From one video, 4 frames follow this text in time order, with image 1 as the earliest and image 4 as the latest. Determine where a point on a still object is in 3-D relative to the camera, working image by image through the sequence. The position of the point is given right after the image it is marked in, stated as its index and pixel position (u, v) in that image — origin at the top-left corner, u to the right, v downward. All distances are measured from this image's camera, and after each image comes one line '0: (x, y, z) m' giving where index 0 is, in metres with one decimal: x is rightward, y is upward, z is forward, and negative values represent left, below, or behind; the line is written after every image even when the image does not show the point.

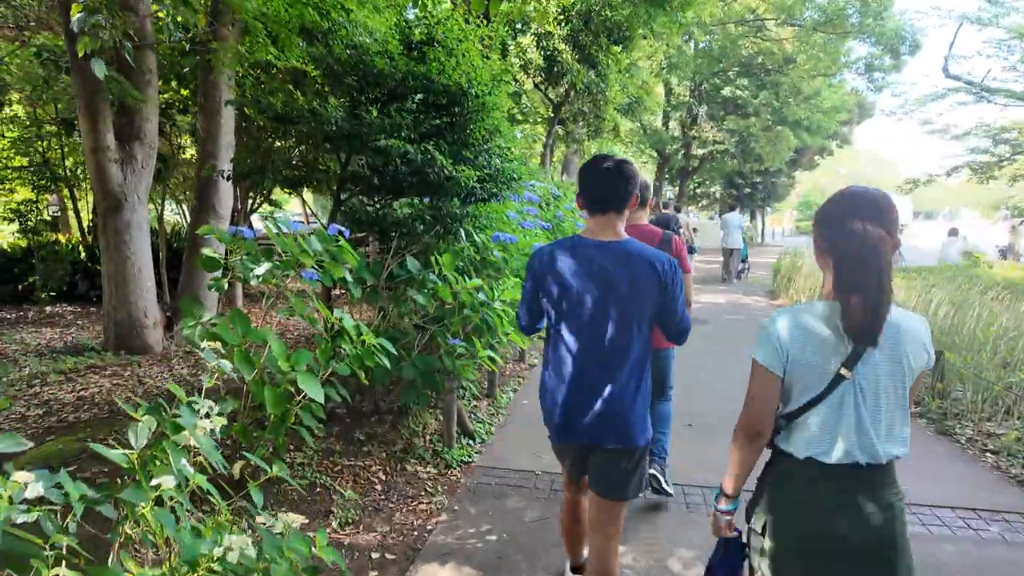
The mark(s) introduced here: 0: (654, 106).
0: (+3.8, +4.8, +15.9) m
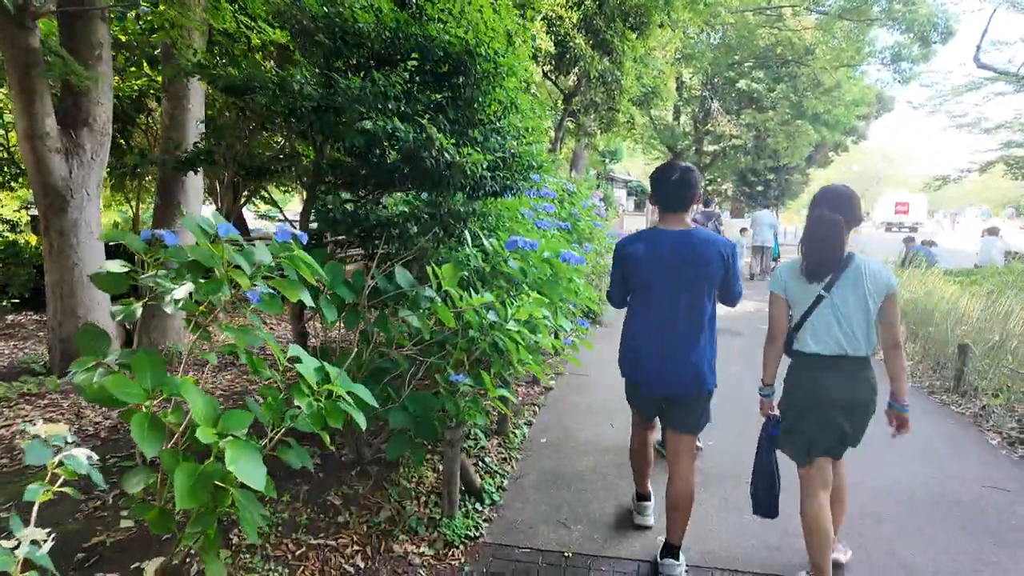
0: (+4.0, +4.8, +15.1) m
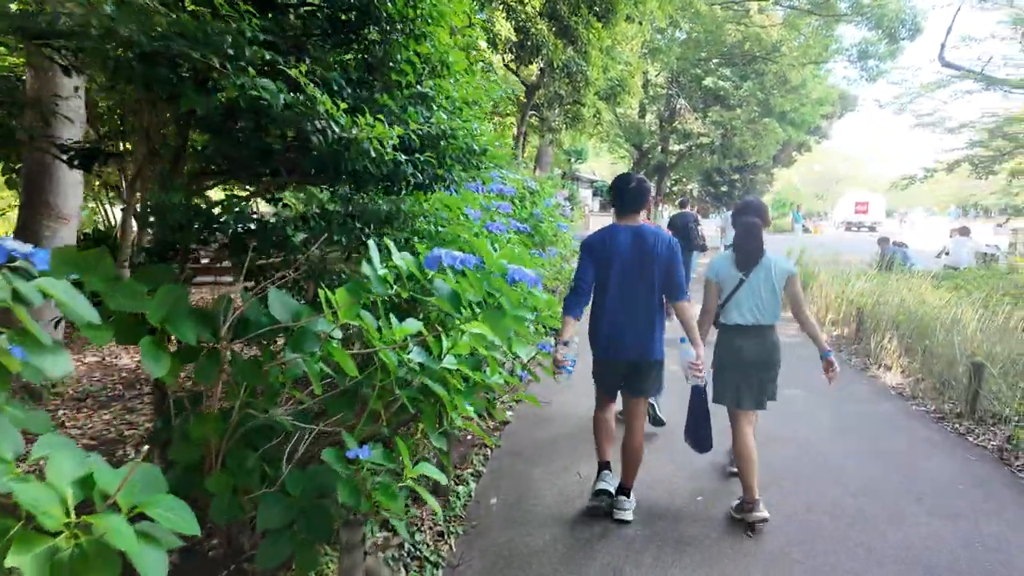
0: (+3.0, +4.7, +14.5) m
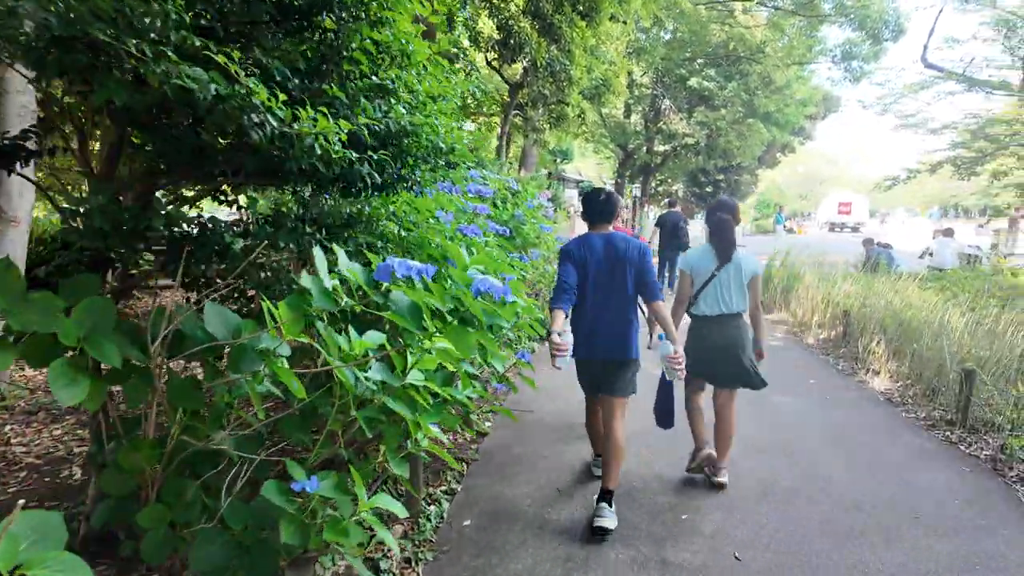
0: (+2.6, +4.7, +14.4) m
